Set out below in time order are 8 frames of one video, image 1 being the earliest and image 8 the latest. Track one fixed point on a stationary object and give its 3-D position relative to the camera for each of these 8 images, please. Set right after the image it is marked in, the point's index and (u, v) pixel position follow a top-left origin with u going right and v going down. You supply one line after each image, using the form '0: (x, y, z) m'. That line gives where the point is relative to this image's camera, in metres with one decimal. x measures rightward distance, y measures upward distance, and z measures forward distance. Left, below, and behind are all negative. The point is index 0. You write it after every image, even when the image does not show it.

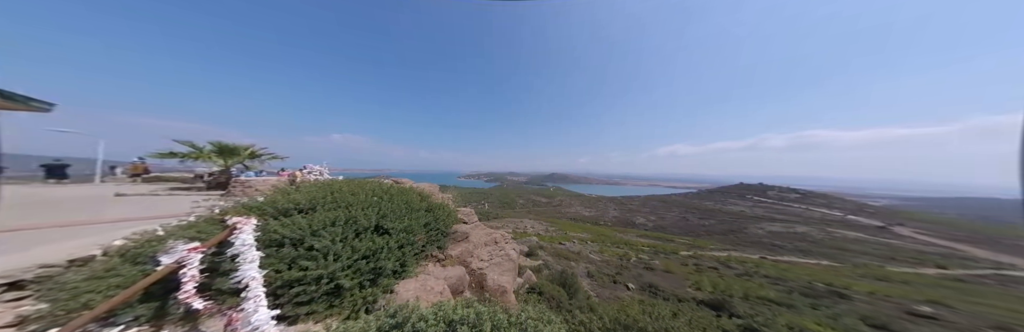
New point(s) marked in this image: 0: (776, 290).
0: (+12.8, -6.4, +10.2) m
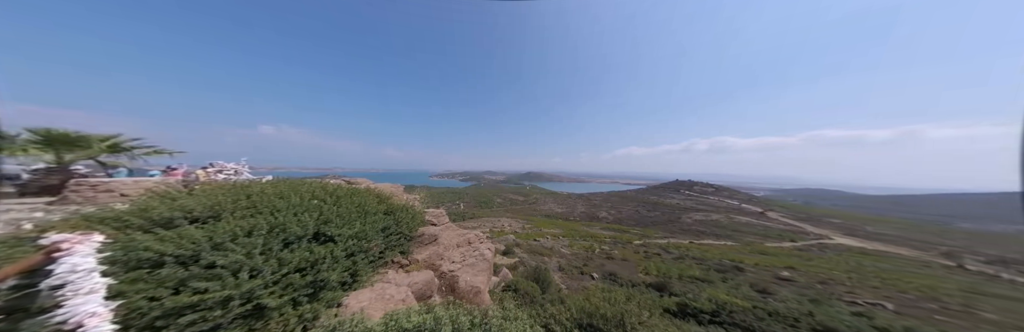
0: (+11.1, -6.3, +12.0) m
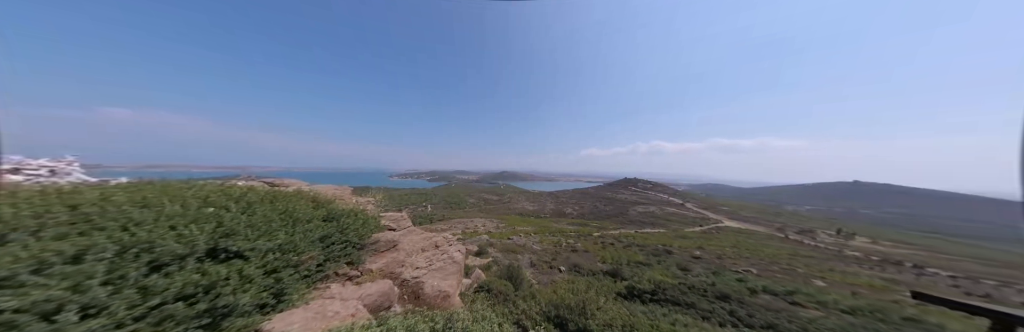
0: (+9.2, -6.3, +13.9) m
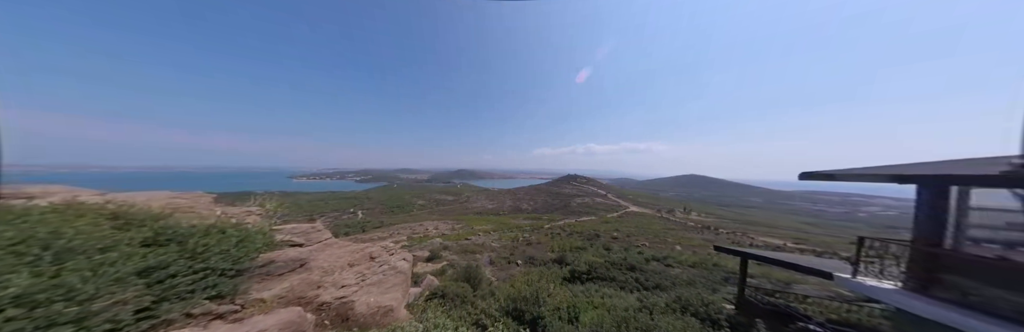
0: (+5.9, -6.2, +15.9) m
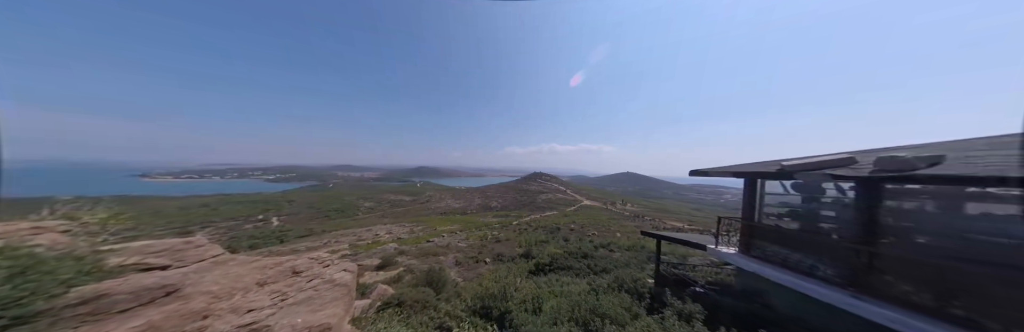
0: (+3.3, -6.0, +16.8) m
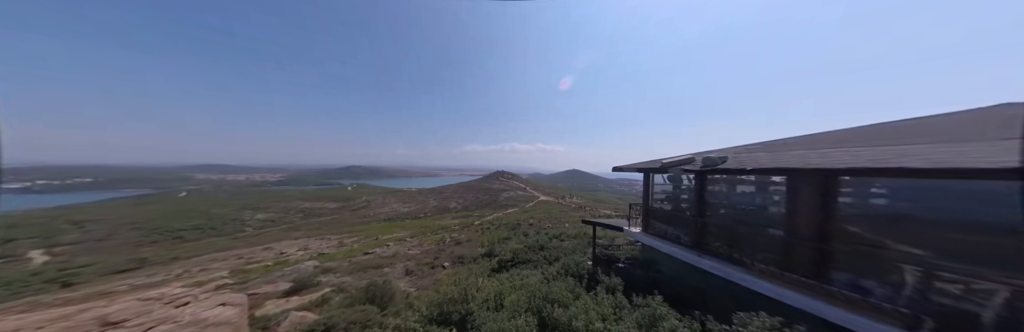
0: (+0.1, -5.9, +16.9) m
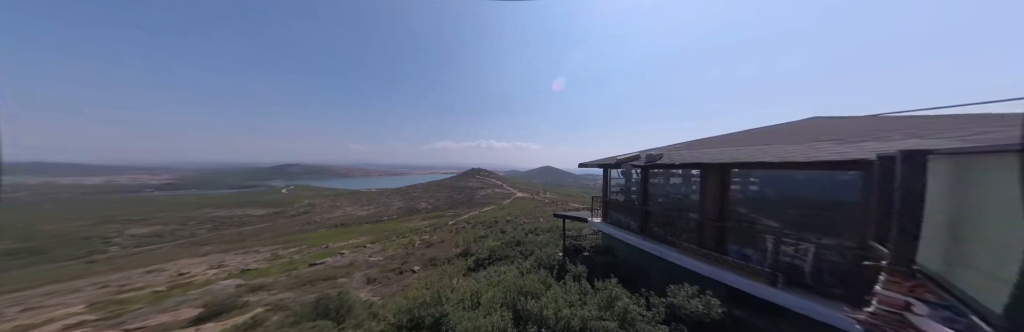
0: (-2.1, -5.7, +17.0) m
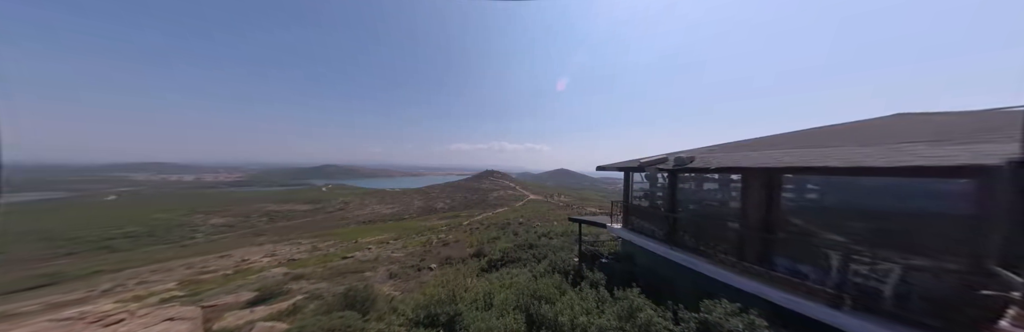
0: (-0.9, -5.8, +17.0) m
